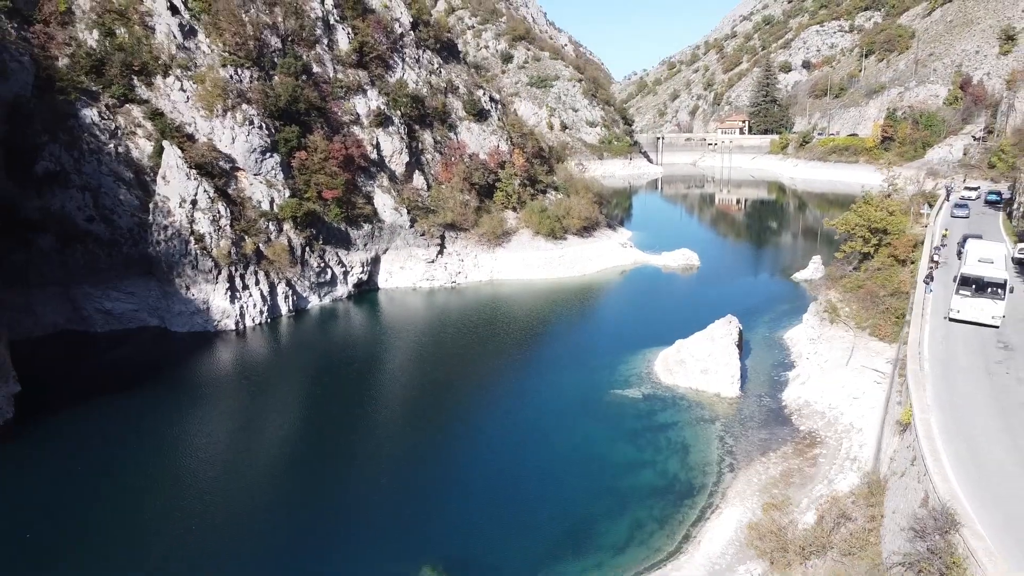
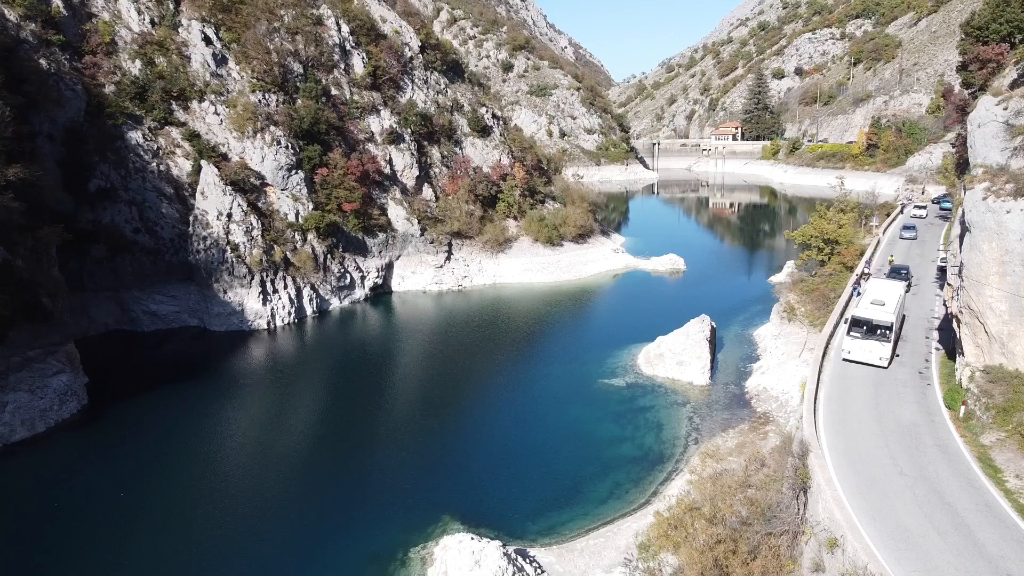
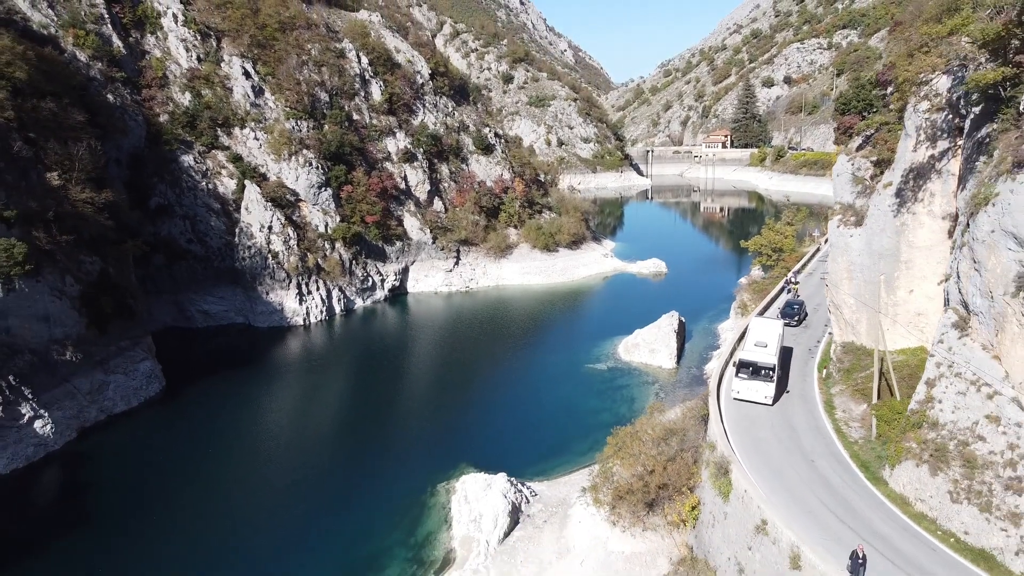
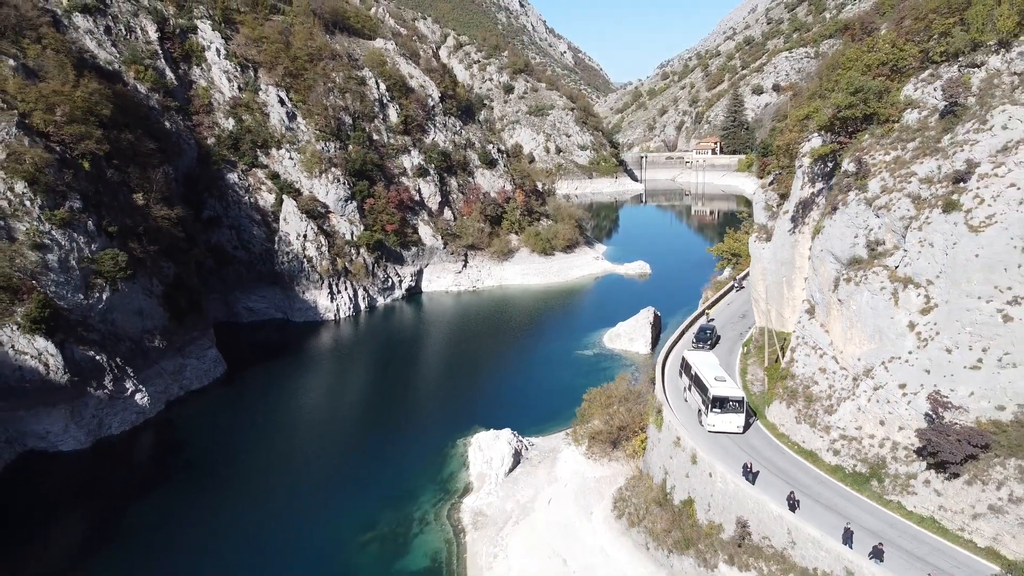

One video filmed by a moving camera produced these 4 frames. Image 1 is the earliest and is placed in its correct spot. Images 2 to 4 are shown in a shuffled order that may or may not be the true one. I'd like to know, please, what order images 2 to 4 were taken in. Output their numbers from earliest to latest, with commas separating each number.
2, 3, 4
